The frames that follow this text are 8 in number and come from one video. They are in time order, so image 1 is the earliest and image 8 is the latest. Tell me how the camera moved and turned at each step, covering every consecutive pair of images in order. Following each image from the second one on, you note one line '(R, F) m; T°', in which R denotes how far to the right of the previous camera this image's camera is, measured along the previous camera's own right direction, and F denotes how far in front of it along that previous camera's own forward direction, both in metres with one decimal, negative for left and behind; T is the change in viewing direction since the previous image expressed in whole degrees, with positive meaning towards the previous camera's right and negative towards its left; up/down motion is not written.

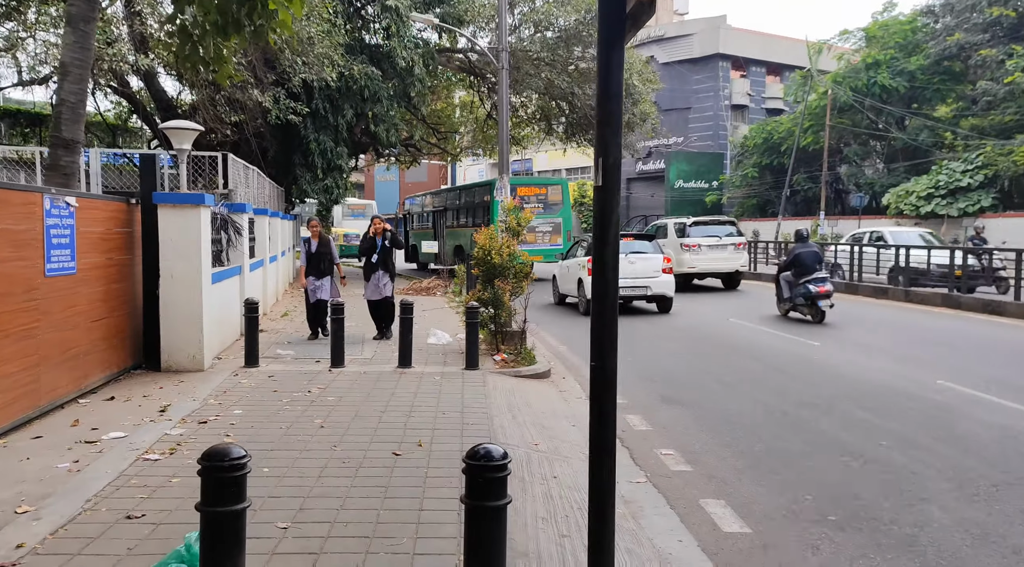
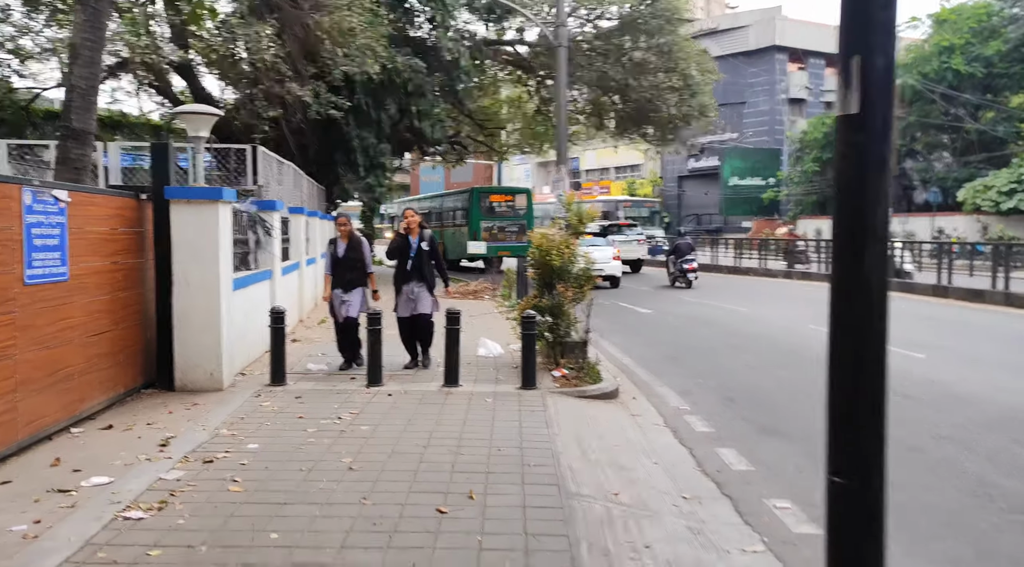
(-0.2, +1.1) m; -3°
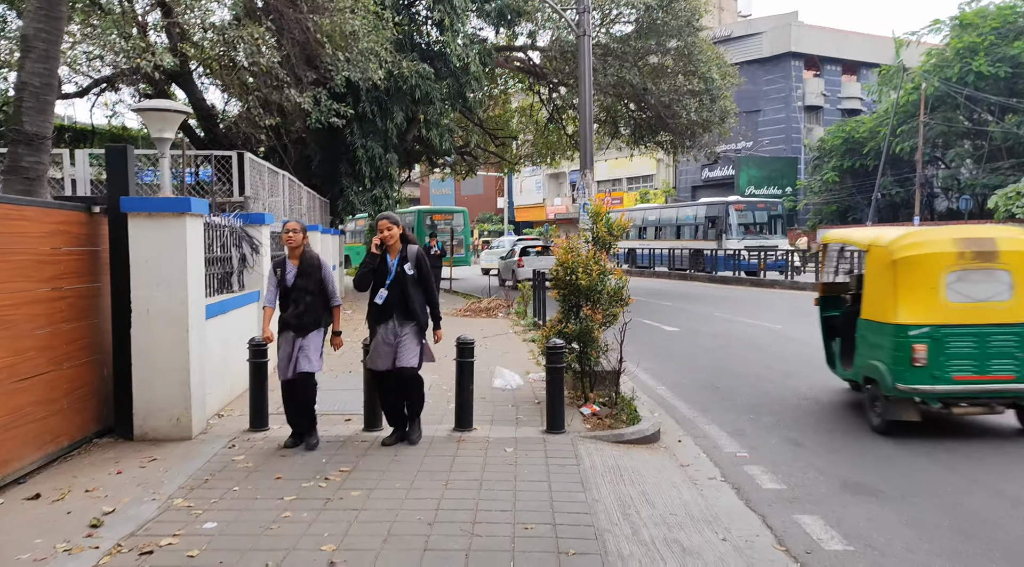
(-0.1, +1.1) m; -1°
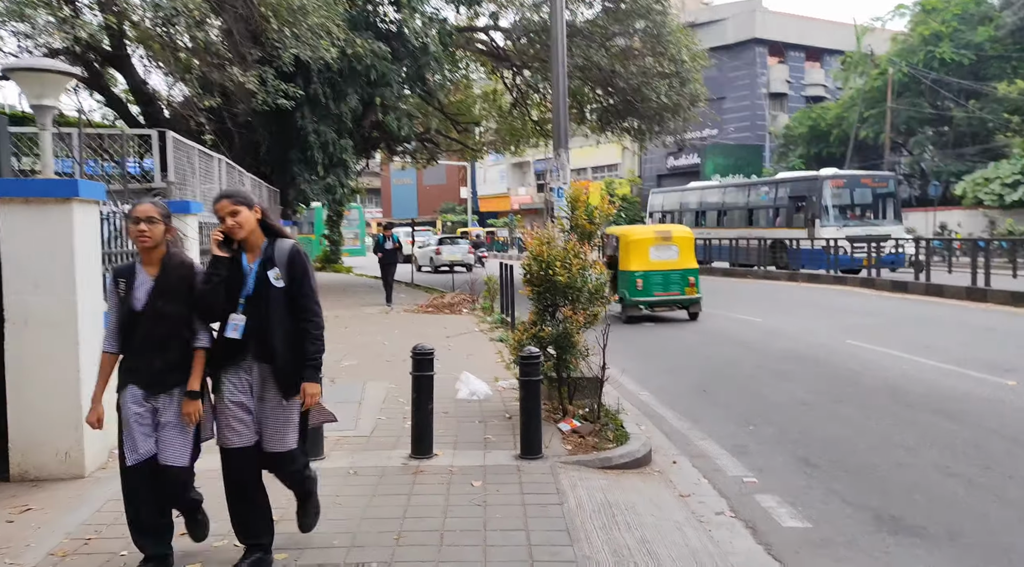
(0.0, +1.0) m; +3°
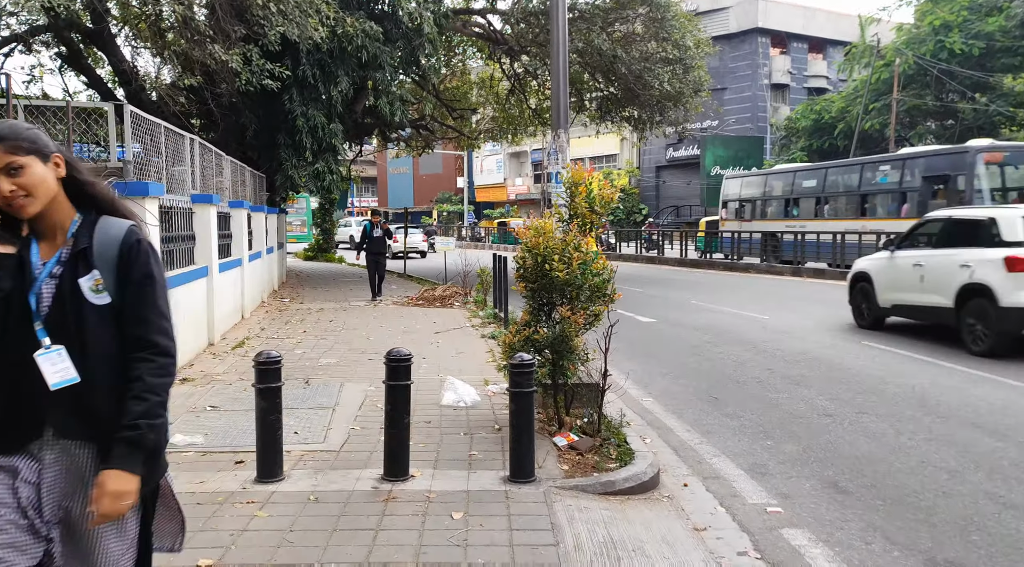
(0.0, +0.7) m; 0°
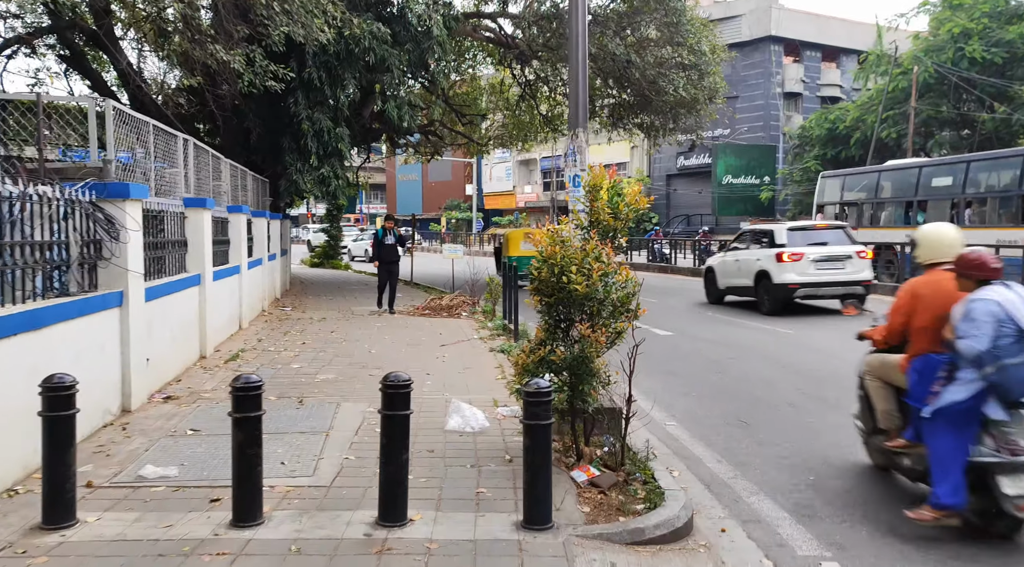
(0.0, +0.6) m; -1°
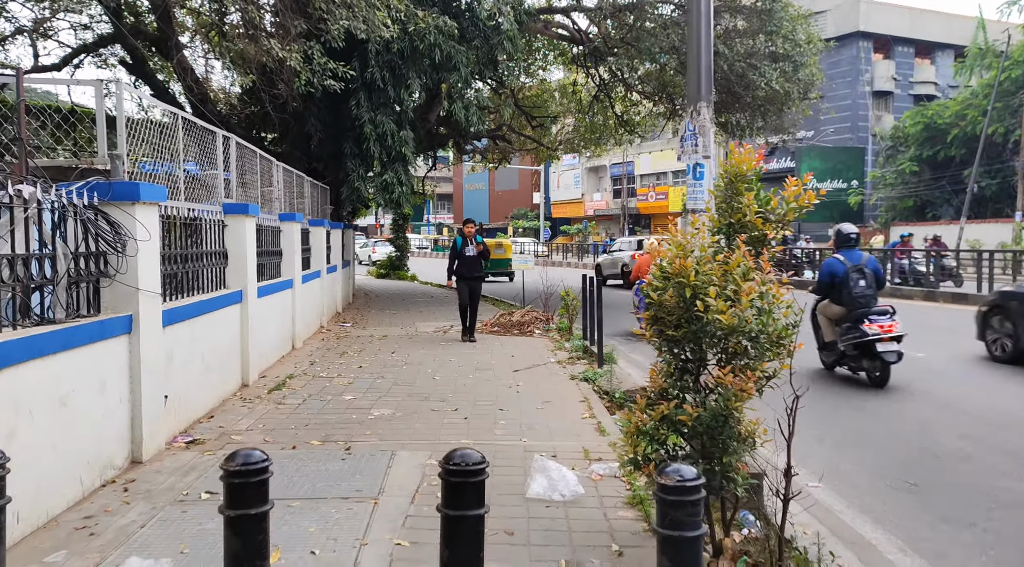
(-0.2, +1.3) m; -5°
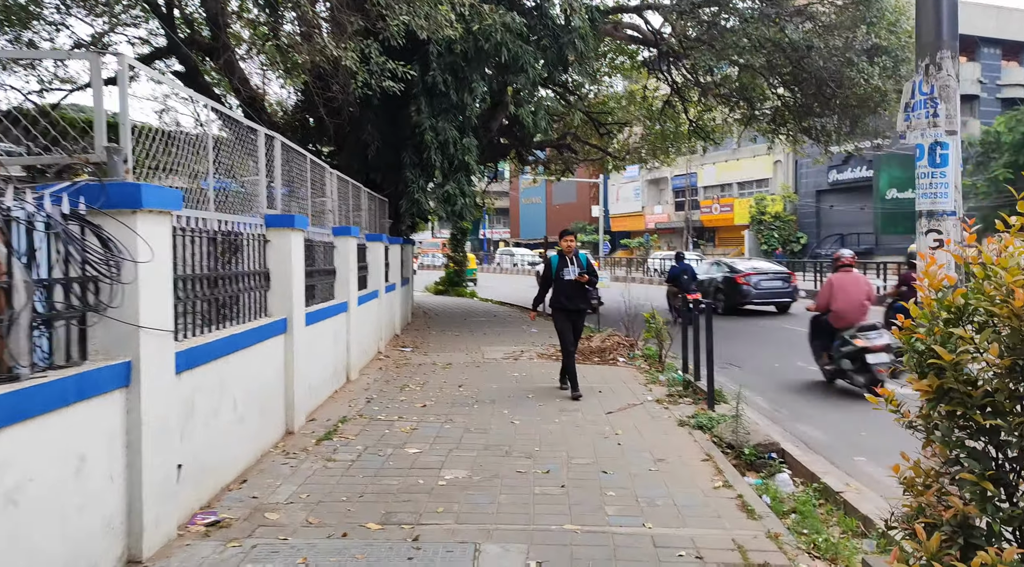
(-0.4, +1.4) m; -4°
